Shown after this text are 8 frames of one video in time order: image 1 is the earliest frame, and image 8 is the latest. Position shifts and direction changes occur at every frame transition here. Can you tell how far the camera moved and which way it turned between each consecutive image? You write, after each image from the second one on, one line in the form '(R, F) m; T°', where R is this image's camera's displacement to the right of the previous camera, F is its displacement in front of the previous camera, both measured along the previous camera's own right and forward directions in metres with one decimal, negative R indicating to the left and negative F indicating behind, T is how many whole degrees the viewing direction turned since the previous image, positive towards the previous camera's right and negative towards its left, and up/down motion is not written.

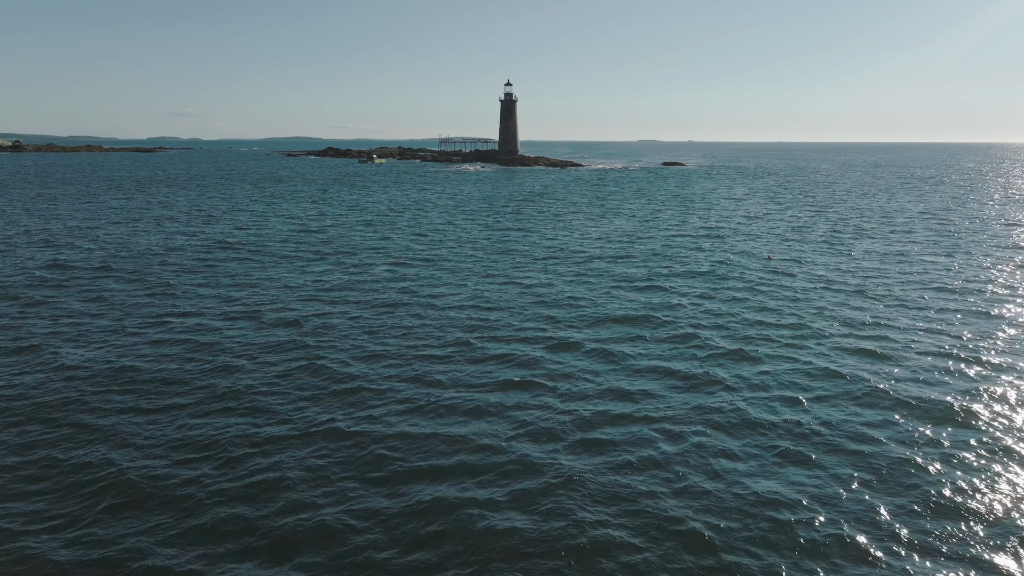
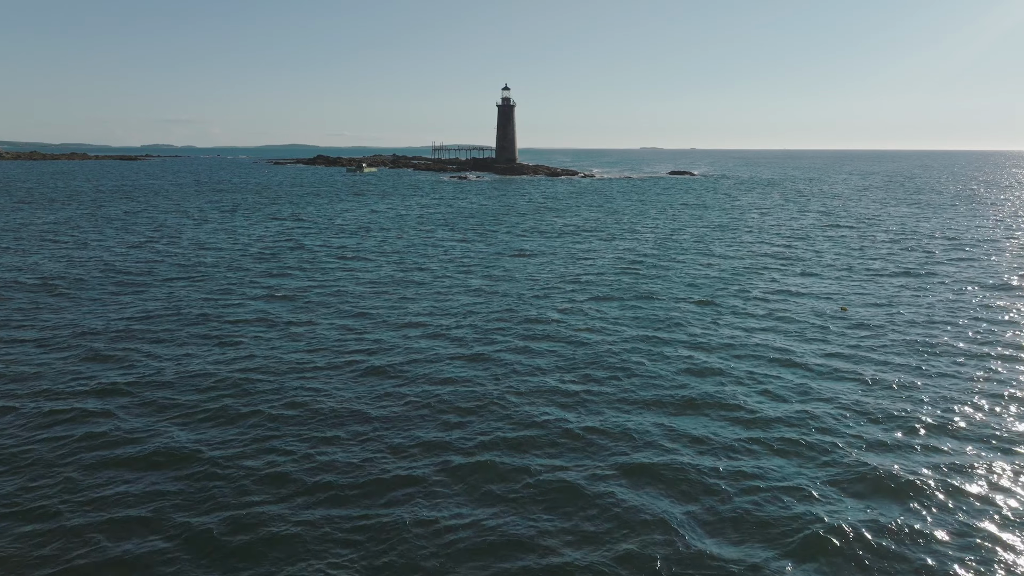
(+0.1, +7.3) m; 0°
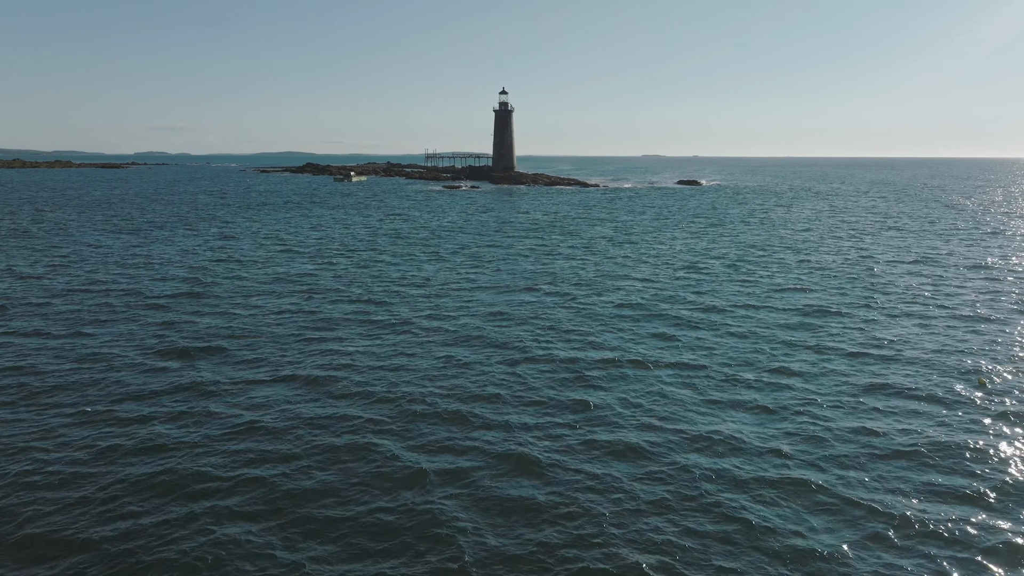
(+0.1, +7.3) m; 0°
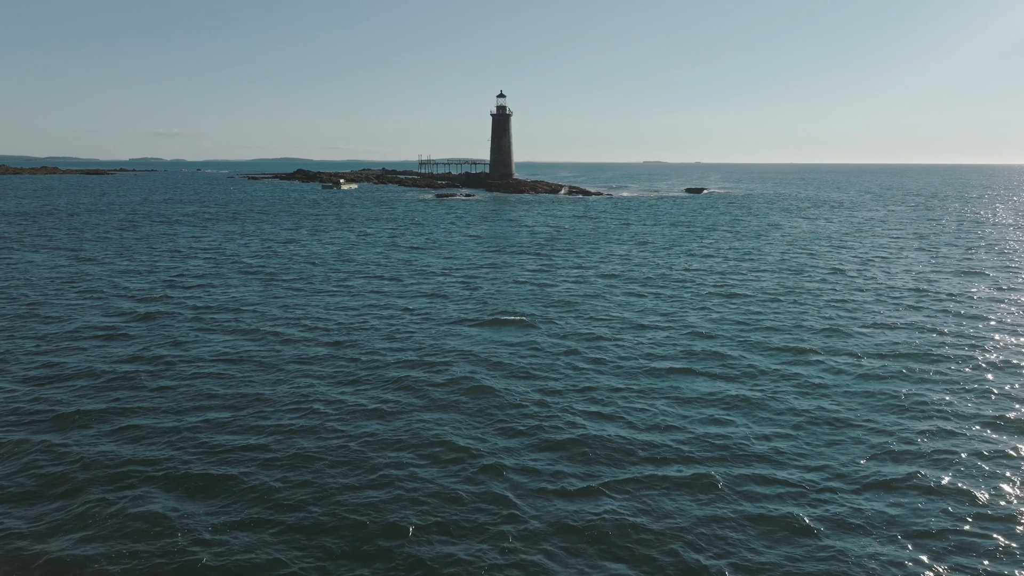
(0.0, +5.7) m; 0°
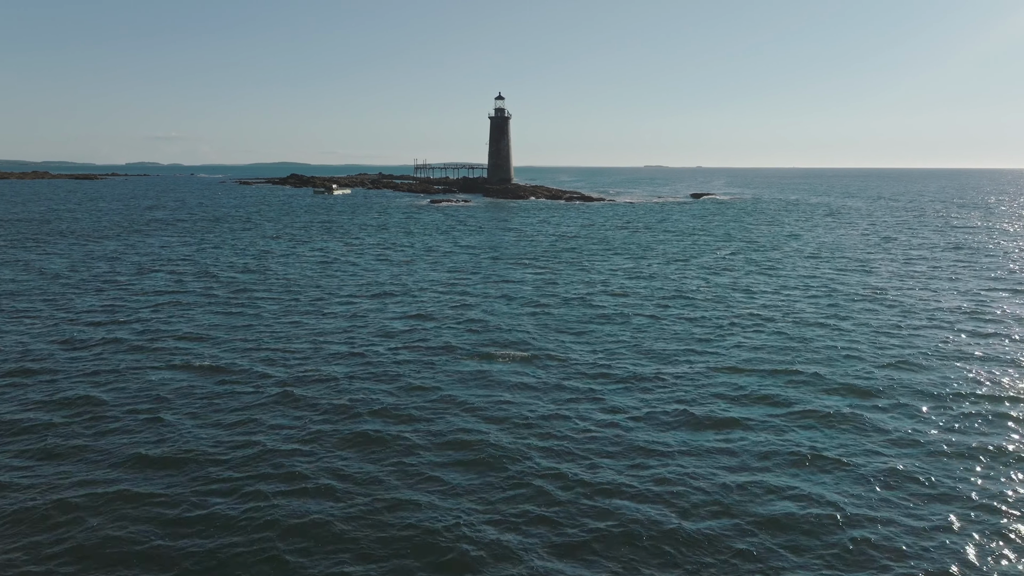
(0.0, +4.0) m; 0°
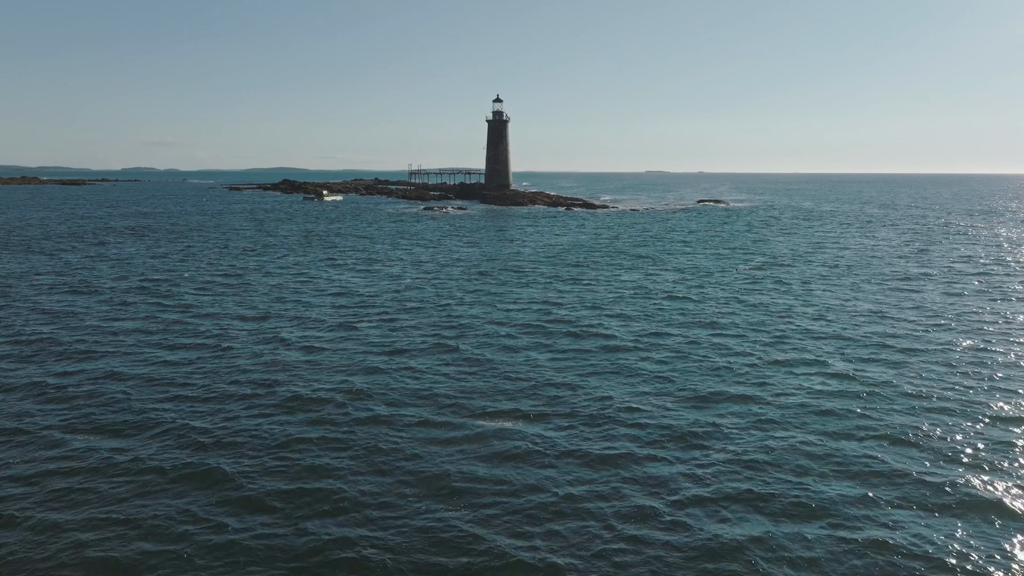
(0.0, +4.7) m; 0°
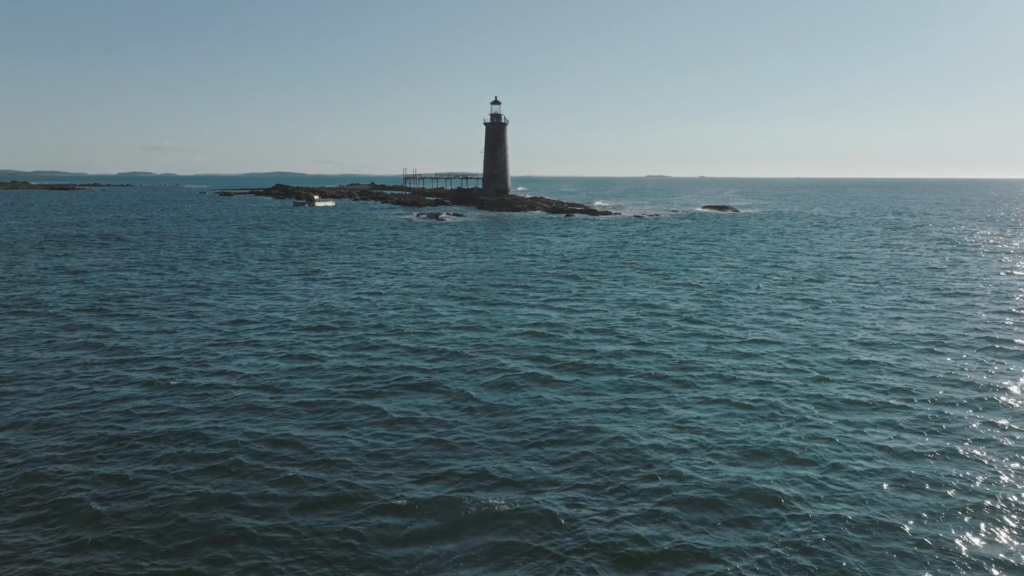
(0.0, +4.0) m; 0°
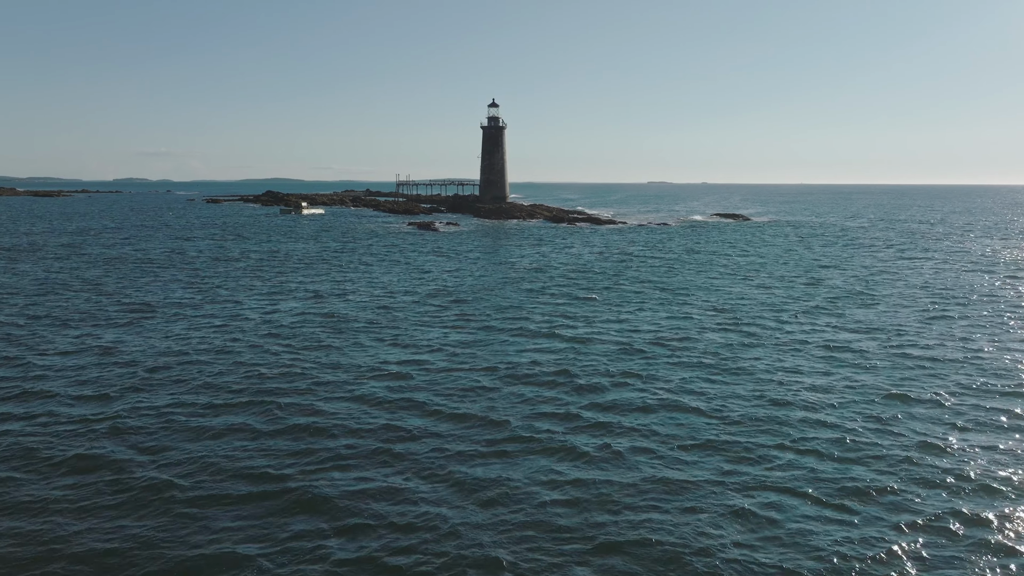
(0.0, +5.4) m; 0°
